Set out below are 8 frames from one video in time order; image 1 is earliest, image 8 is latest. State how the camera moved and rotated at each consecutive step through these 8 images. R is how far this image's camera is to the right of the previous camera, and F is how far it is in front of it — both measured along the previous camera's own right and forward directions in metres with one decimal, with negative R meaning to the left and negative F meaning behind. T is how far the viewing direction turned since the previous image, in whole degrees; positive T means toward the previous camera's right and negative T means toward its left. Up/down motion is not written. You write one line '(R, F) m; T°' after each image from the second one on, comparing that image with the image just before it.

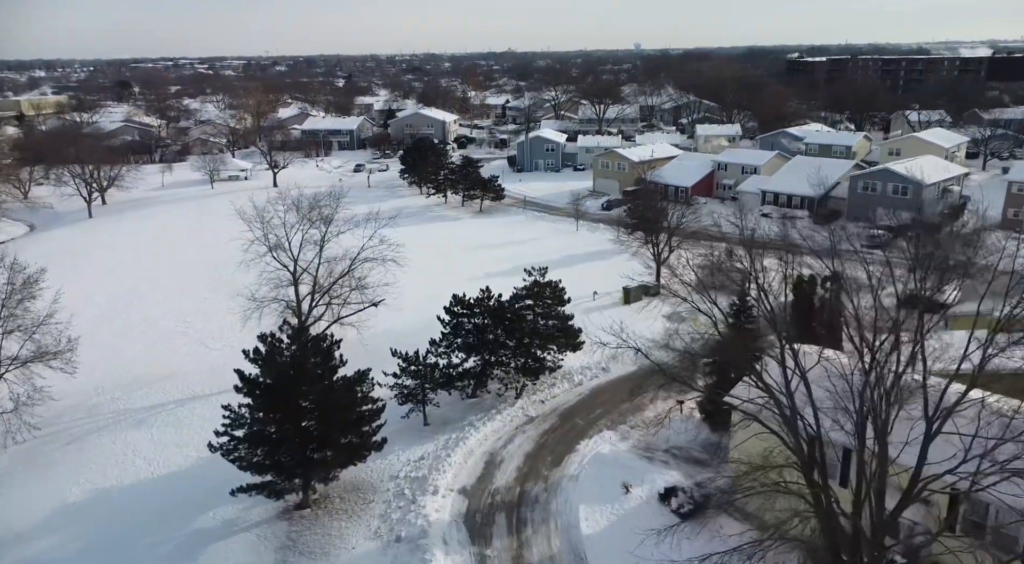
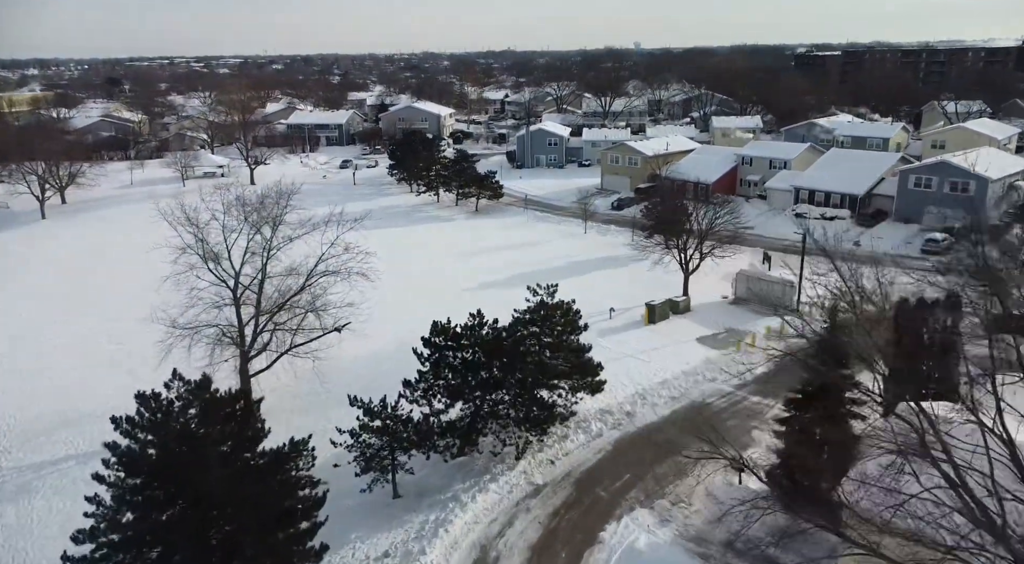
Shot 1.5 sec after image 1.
(0.0, +5.2) m; 0°
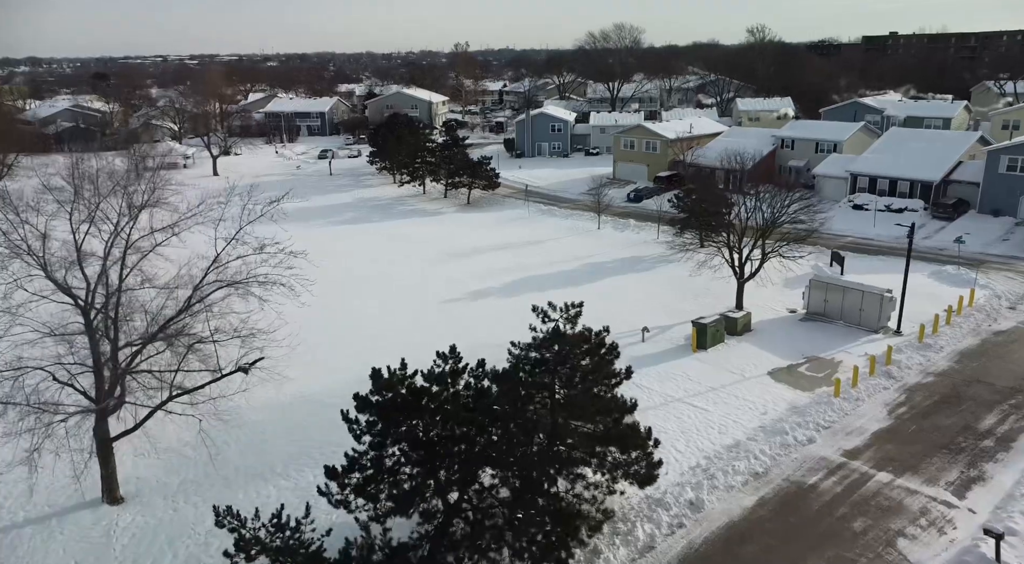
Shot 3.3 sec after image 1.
(0.0, +6.6) m; 0°
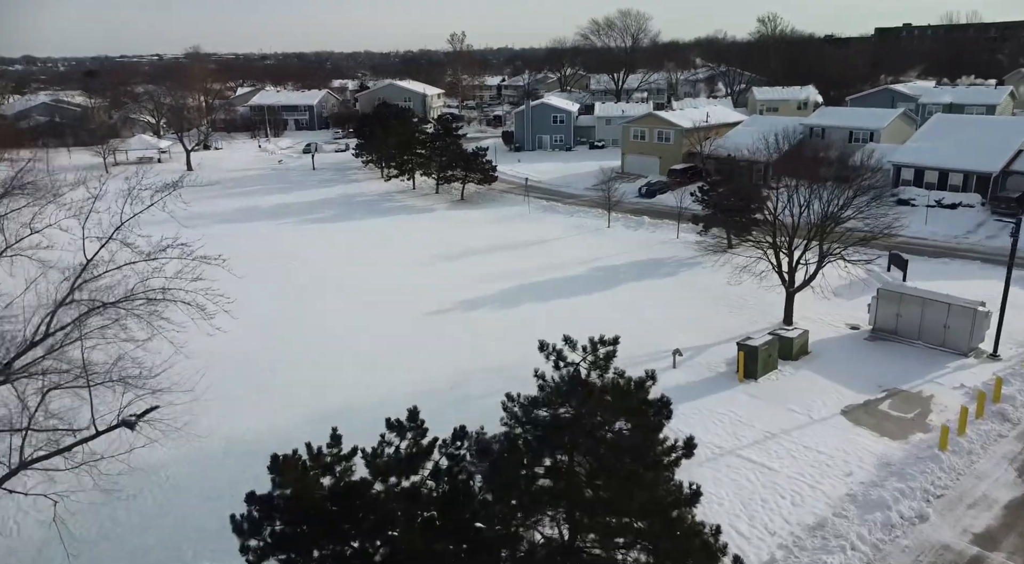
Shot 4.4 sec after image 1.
(0.0, +3.8) m; 0°
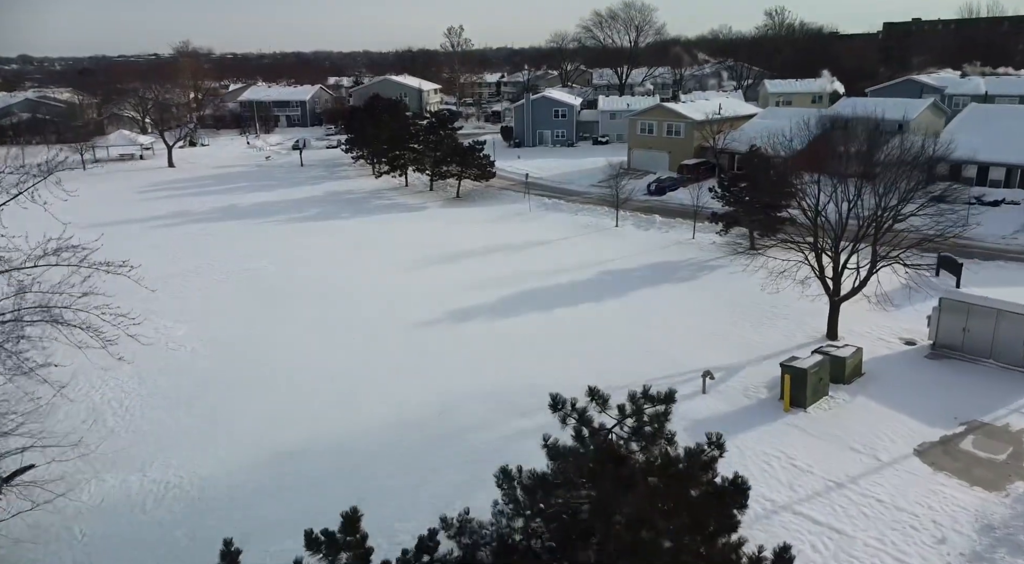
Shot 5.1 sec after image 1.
(0.0, +2.4) m; 0°
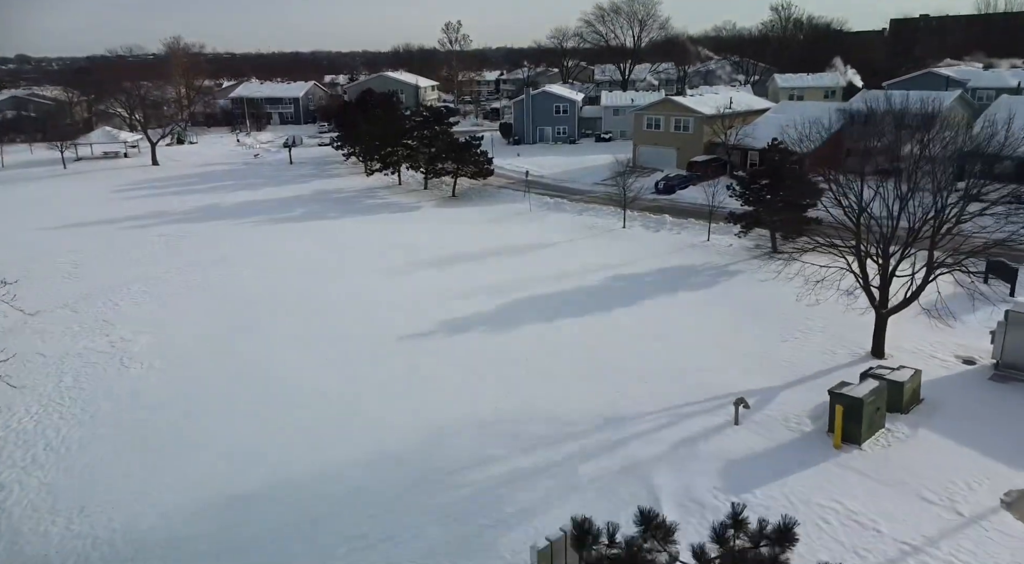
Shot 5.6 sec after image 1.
(0.0, +1.9) m; 0°
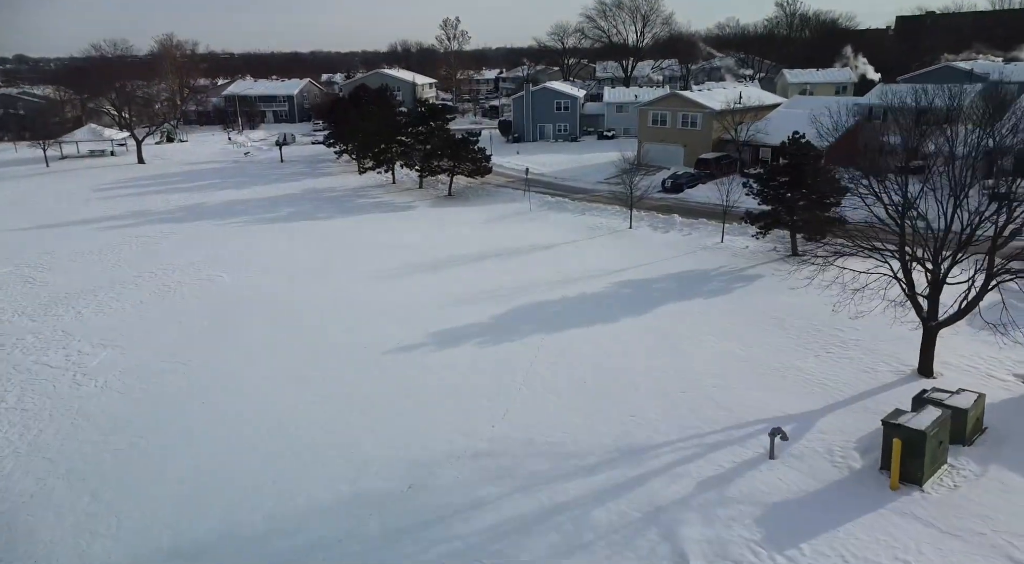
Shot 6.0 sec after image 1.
(0.0, +1.5) m; 0°
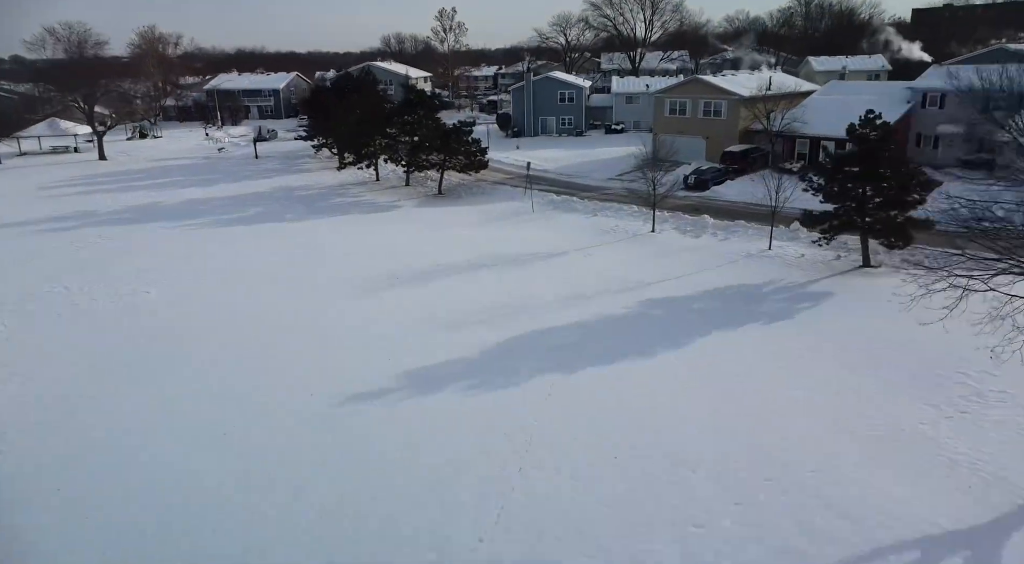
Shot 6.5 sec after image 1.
(0.0, +3.8) m; 0°
